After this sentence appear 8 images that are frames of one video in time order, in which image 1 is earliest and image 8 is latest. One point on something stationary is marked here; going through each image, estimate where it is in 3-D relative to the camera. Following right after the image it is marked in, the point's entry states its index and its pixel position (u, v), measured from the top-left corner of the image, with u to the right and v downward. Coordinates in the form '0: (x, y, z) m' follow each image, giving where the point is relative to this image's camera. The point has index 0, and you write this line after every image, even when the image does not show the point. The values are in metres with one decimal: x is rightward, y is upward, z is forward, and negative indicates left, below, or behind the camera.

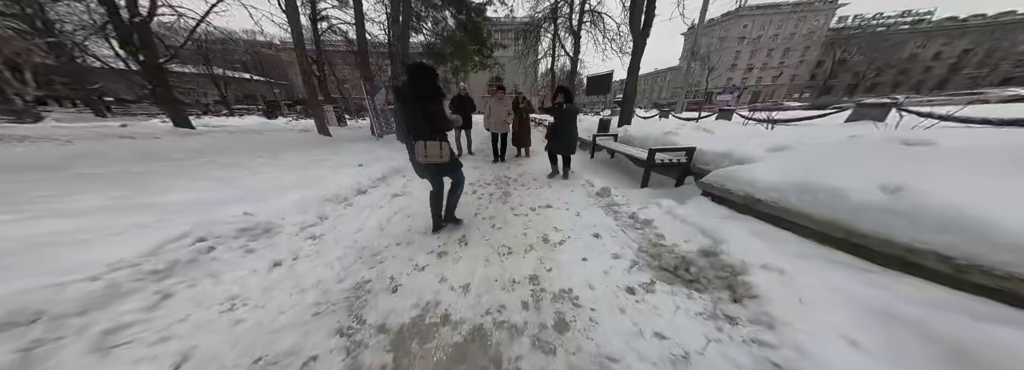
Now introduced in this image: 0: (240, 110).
0: (-22.7, +6.2, +19.2) m
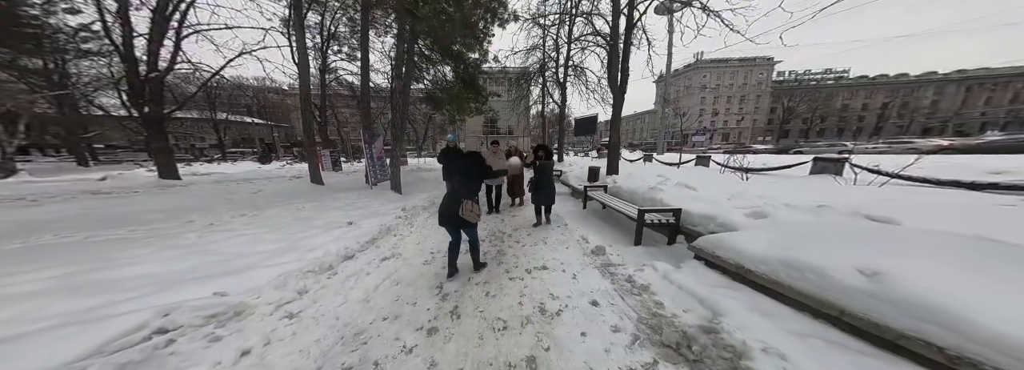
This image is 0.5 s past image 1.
0: (-23.4, +2.4, +19.2) m
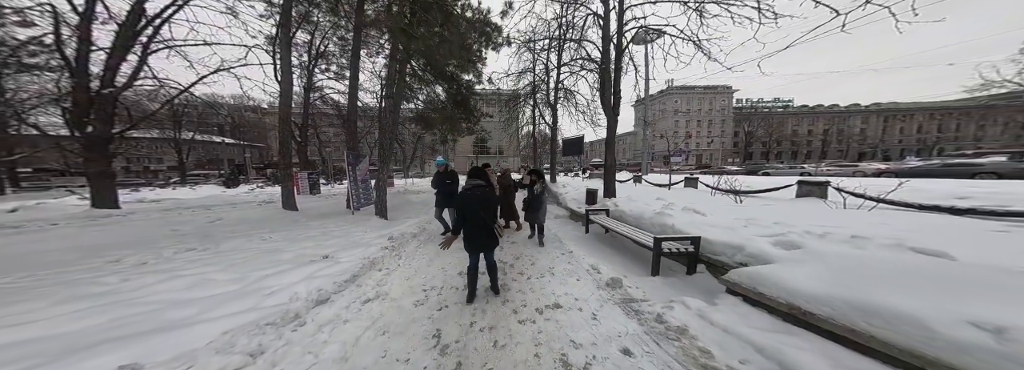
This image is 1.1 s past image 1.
0: (-24.3, +0.5, +17.6) m
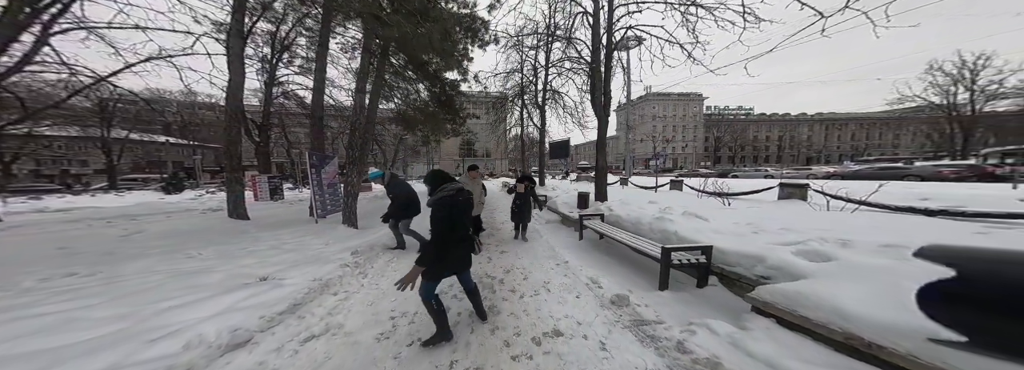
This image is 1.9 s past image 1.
0: (-25.4, +0.1, +15.3) m
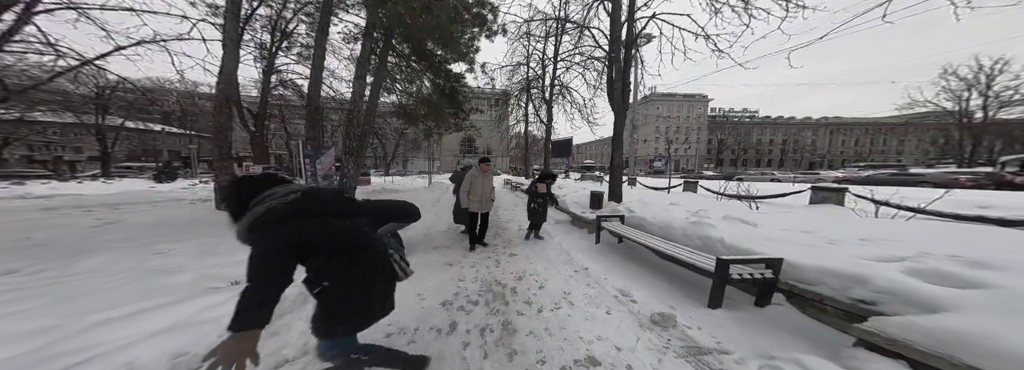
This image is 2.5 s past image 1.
0: (-25.1, +0.8, +14.9) m
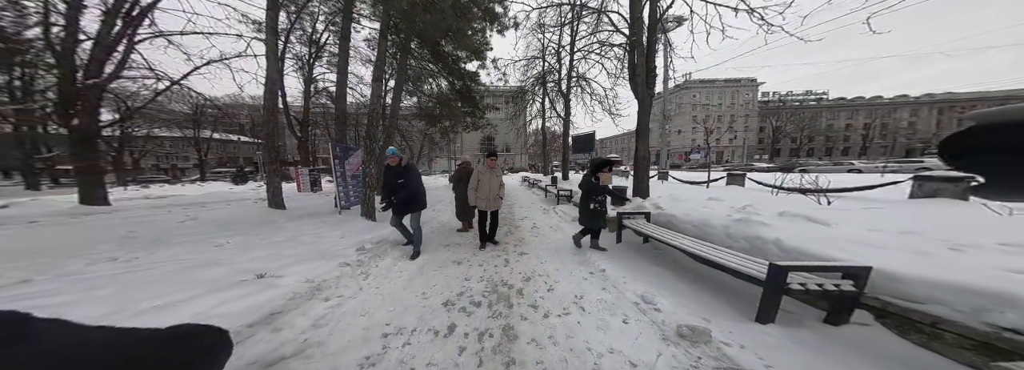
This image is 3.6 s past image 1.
0: (-23.3, +0.6, +17.7) m
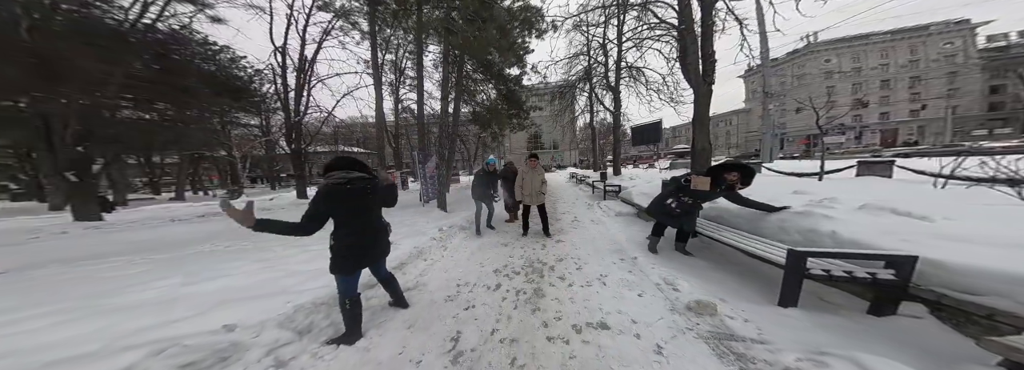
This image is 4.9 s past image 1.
0: (-18.3, +0.5, +23.8) m
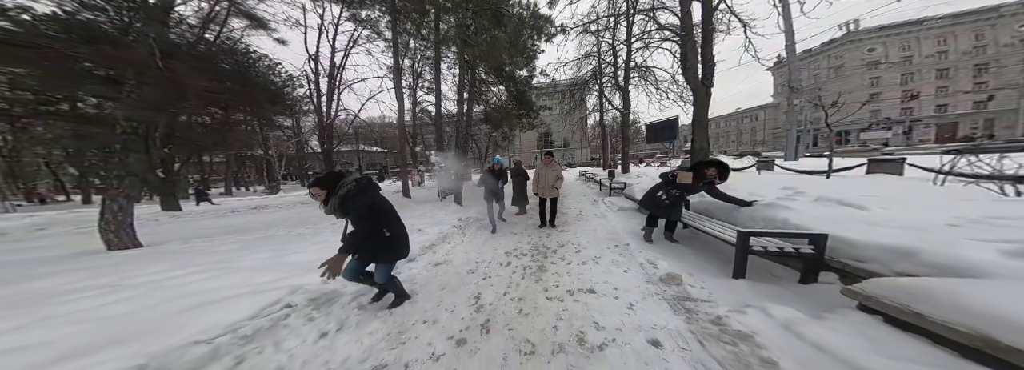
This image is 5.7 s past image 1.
0: (-17.1, +0.8, +25.3) m
